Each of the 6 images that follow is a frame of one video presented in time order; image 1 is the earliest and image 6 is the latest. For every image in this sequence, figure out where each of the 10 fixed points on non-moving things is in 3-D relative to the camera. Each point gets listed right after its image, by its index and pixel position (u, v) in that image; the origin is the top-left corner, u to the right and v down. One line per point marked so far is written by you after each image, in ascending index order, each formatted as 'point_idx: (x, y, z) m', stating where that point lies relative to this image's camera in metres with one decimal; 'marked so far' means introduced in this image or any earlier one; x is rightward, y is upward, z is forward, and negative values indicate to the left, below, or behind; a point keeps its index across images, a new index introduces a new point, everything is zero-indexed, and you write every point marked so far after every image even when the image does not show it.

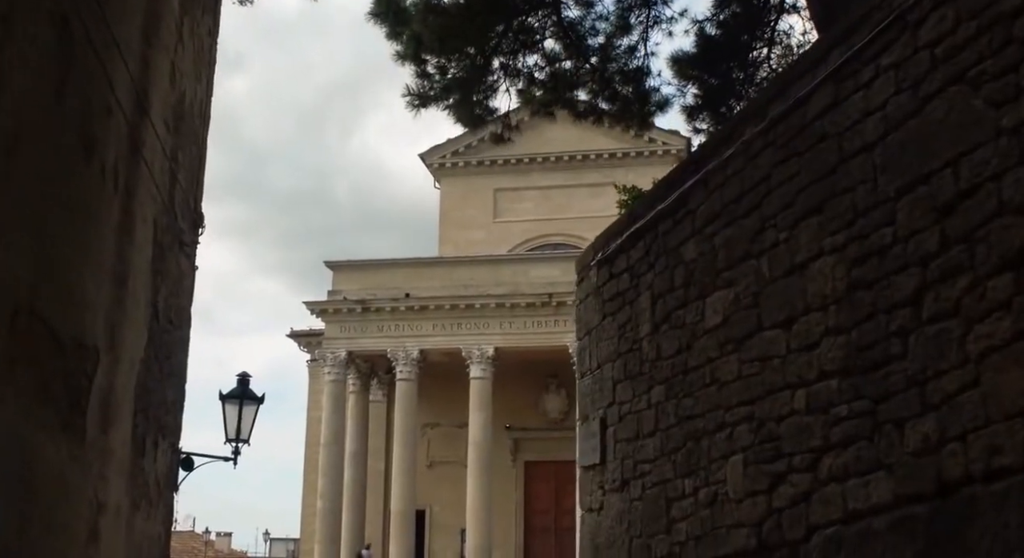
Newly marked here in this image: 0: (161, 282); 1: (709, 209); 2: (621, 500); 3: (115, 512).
0: (-2.2, 0.0, +6.8) m
1: (+1.1, +0.4, +5.7) m
2: (+0.7, -1.4, +6.6) m
3: (-2.1, -1.2, +5.7) m
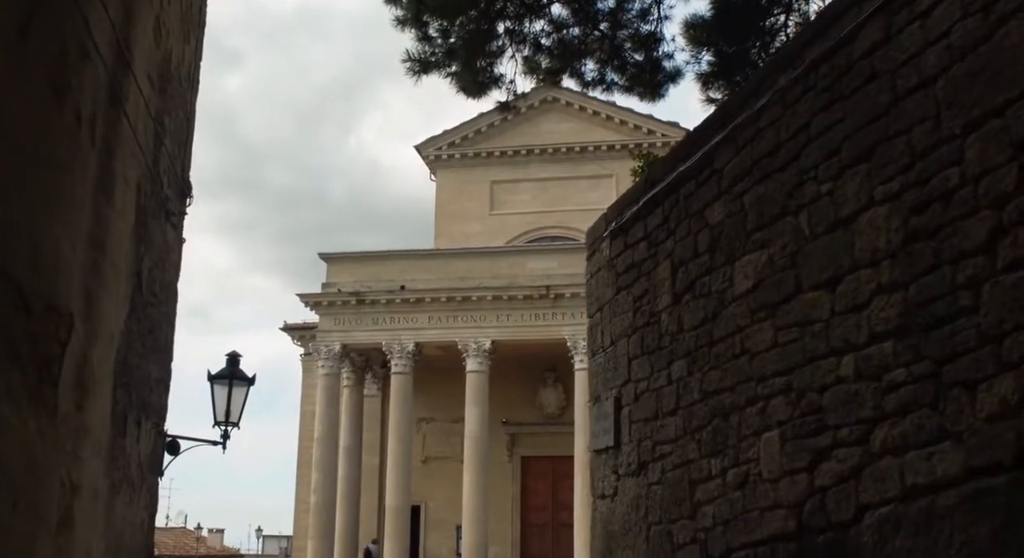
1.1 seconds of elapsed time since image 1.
0: (-2.2, +0.2, +6.3) m
1: (+1.1, +0.6, +5.3) m
2: (+0.7, -1.2, +6.2) m
3: (-2.1, -1.1, +5.3) m
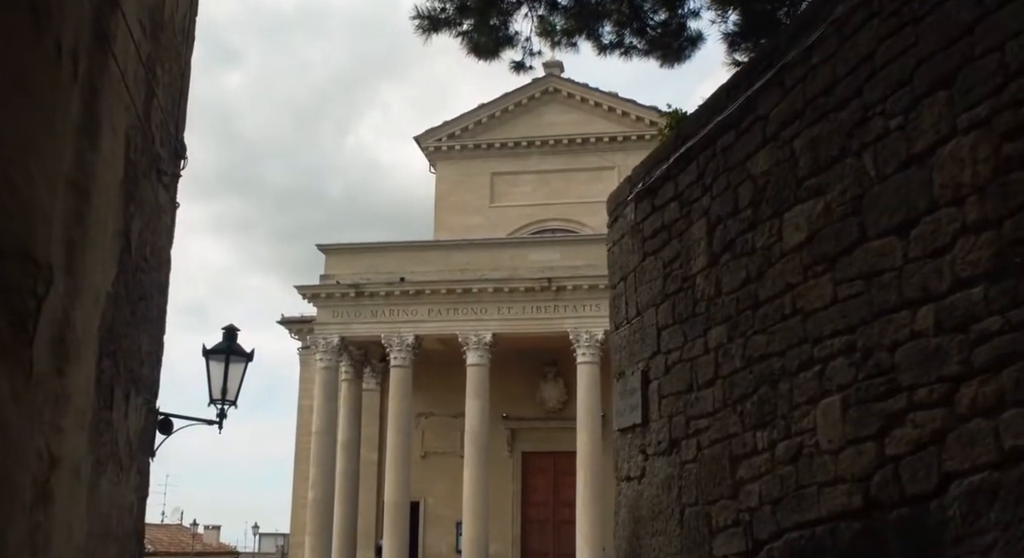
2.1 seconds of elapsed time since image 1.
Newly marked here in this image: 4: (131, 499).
0: (-2.0, +0.4, +5.8) m
1: (+1.2, +0.8, +4.8) m
2: (+0.8, -1.0, +5.7) m
3: (-1.9, -0.9, +4.8) m
4: (-2.1, -1.2, +6.0) m
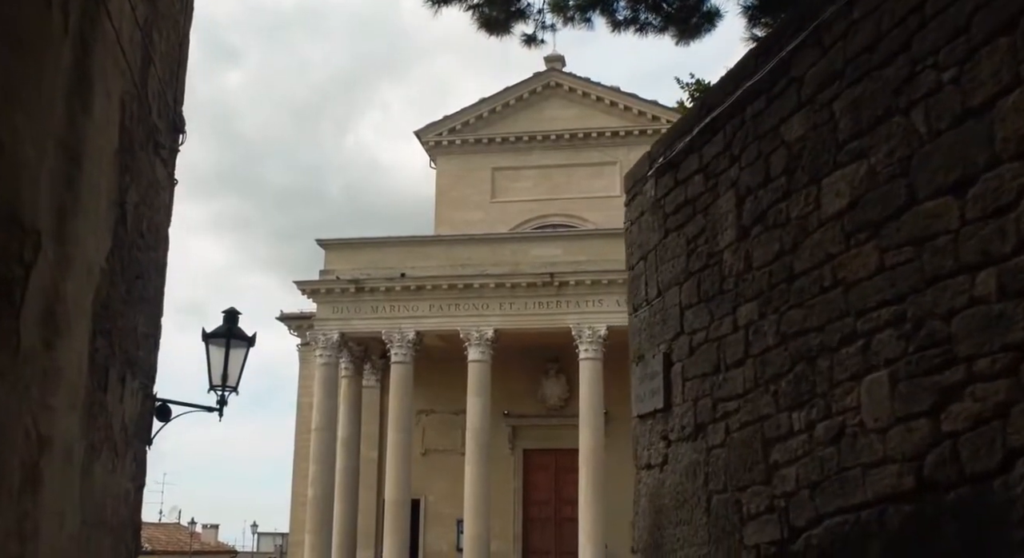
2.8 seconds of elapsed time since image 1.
0: (-2.0, +0.5, +5.5) m
1: (+1.3, +0.9, +4.5) m
2: (+0.9, -0.9, +5.4) m
3: (-1.9, -0.7, +4.5) m
4: (-2.1, -1.1, +5.7) m
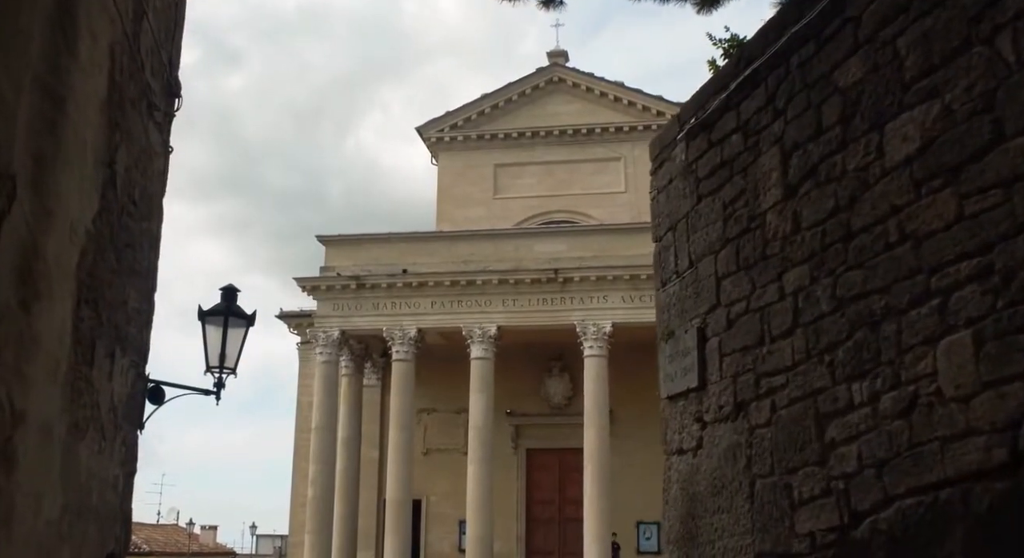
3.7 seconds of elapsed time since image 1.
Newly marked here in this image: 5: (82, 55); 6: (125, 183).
0: (-1.9, +0.7, +5.1) m
1: (+1.4, +1.0, +4.1) m
2: (+1.0, -0.7, +5.0) m
3: (-1.8, -0.6, +4.0) m
4: (-2.0, -1.0, +5.3) m
5: (-1.7, +0.9, +4.2) m
6: (-1.9, +0.5, +5.2) m
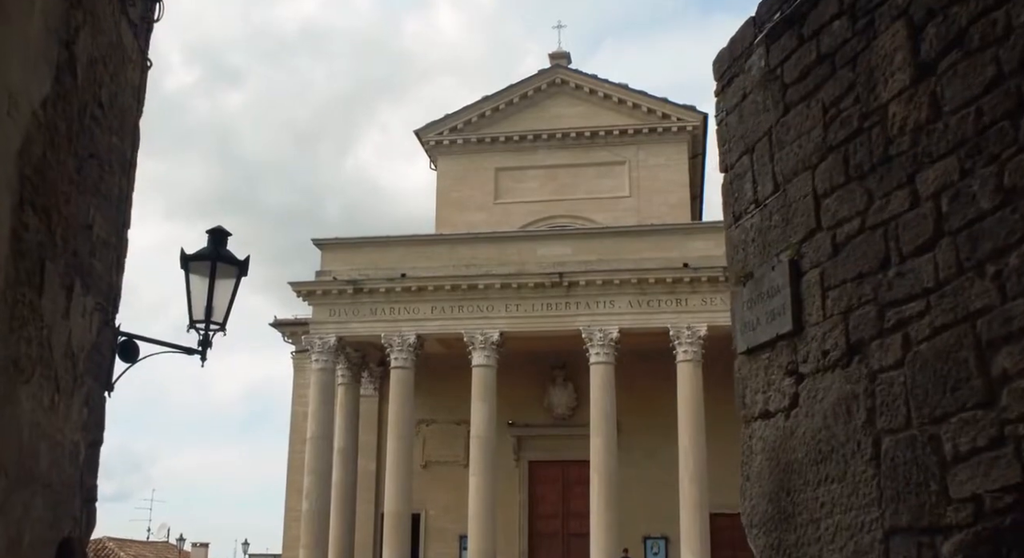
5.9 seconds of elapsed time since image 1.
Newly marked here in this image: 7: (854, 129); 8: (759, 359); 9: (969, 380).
0: (-1.7, +1.0, +4.1) m
1: (+1.6, +1.4, +3.1) m
2: (+1.2, -0.4, +4.0) m
3: (-1.5, -0.2, +3.0) m
4: (-1.7, -0.6, +4.3) m
5: (-1.5, +1.2, +3.3) m
6: (-1.7, +0.8, +4.2) m
7: (+1.3, +0.6, +4.1) m
8: (+1.1, -0.3, +4.6) m
9: (+1.4, -0.3, +3.3) m
